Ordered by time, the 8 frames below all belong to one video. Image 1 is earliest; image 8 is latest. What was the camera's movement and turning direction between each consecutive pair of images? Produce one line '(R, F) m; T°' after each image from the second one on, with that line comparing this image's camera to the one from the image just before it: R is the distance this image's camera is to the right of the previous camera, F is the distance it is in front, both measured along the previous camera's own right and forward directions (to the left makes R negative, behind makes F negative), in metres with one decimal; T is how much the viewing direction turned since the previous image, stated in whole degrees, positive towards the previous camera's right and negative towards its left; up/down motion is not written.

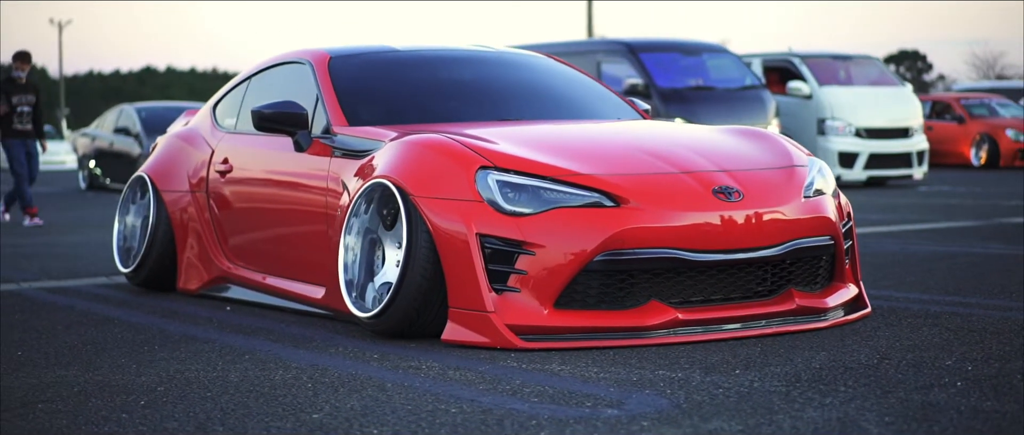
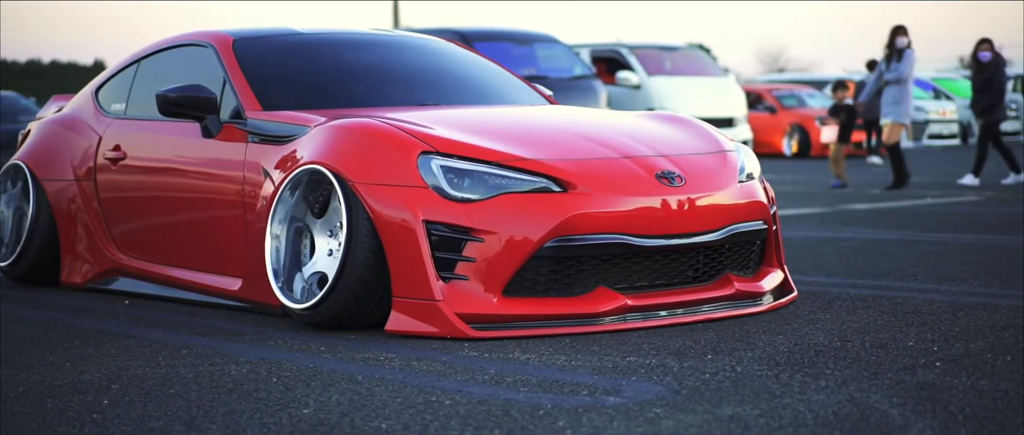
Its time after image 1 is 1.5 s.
(-0.4, +0.1) m; +7°
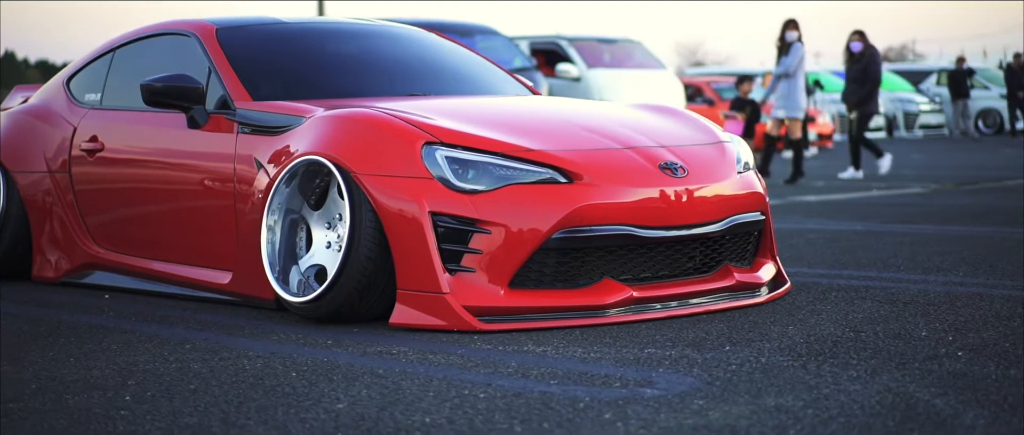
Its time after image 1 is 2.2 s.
(-0.2, 0.0) m; +3°
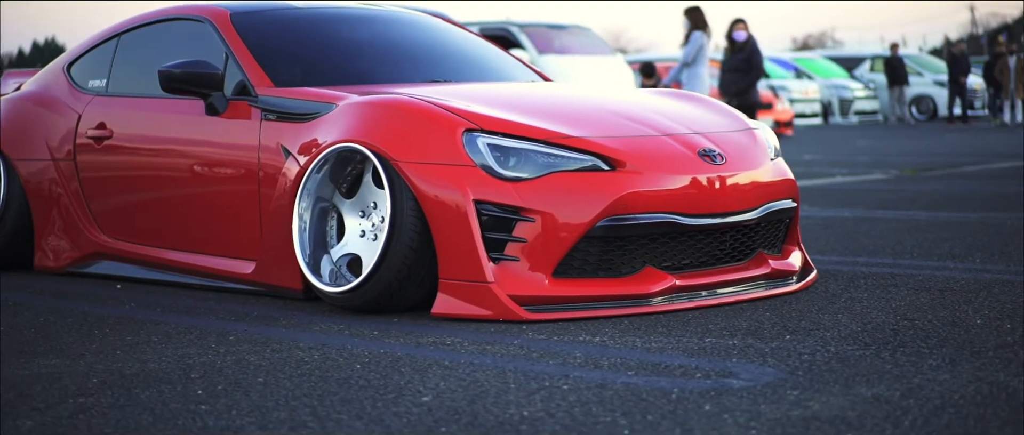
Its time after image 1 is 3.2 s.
(-0.3, +0.1) m; +3°
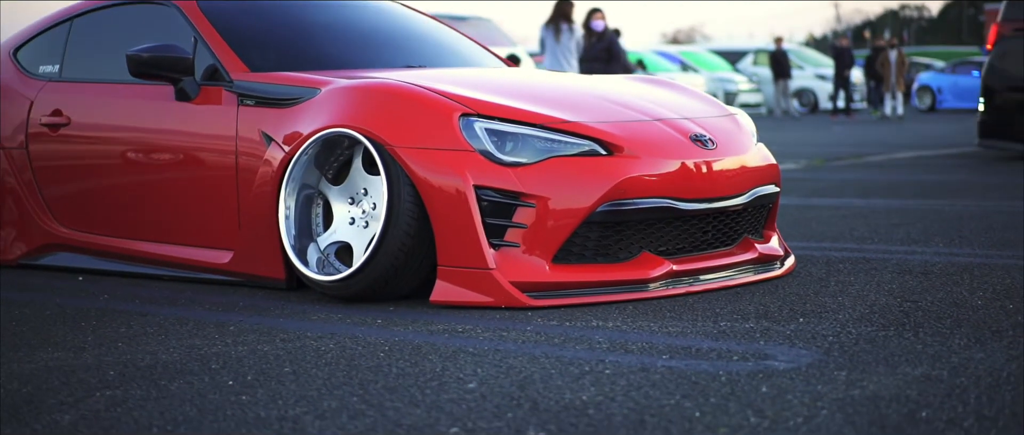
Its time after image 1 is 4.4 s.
(-0.3, +0.1) m; +5°
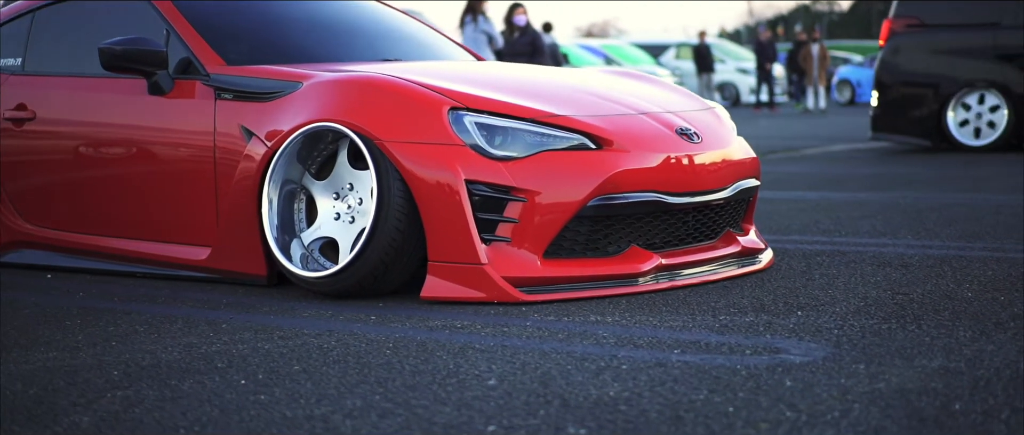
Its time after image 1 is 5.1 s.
(-0.2, 0.0) m; +3°
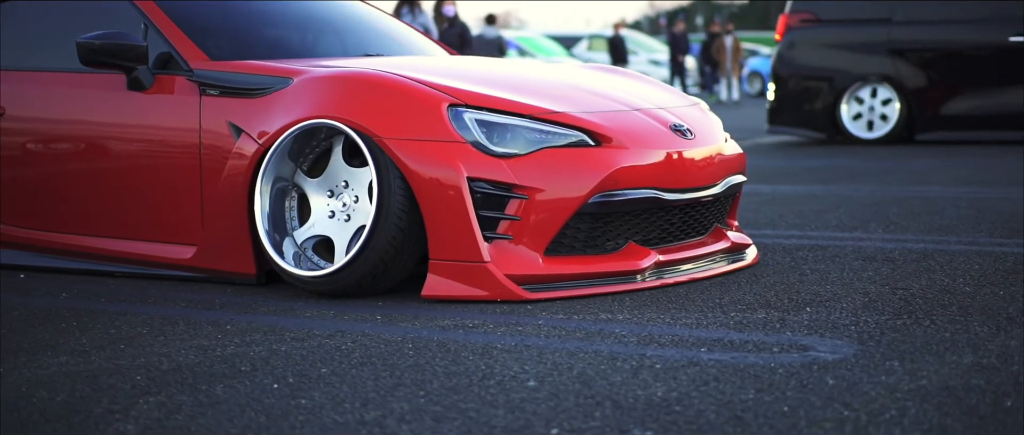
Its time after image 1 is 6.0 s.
(-0.3, 0.0) m; +4°
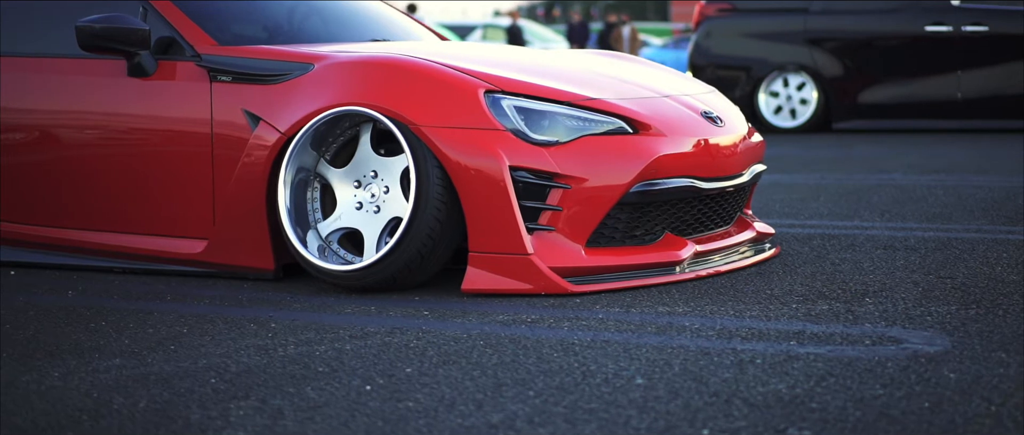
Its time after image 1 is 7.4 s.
(-0.4, +0.2) m; +4°
